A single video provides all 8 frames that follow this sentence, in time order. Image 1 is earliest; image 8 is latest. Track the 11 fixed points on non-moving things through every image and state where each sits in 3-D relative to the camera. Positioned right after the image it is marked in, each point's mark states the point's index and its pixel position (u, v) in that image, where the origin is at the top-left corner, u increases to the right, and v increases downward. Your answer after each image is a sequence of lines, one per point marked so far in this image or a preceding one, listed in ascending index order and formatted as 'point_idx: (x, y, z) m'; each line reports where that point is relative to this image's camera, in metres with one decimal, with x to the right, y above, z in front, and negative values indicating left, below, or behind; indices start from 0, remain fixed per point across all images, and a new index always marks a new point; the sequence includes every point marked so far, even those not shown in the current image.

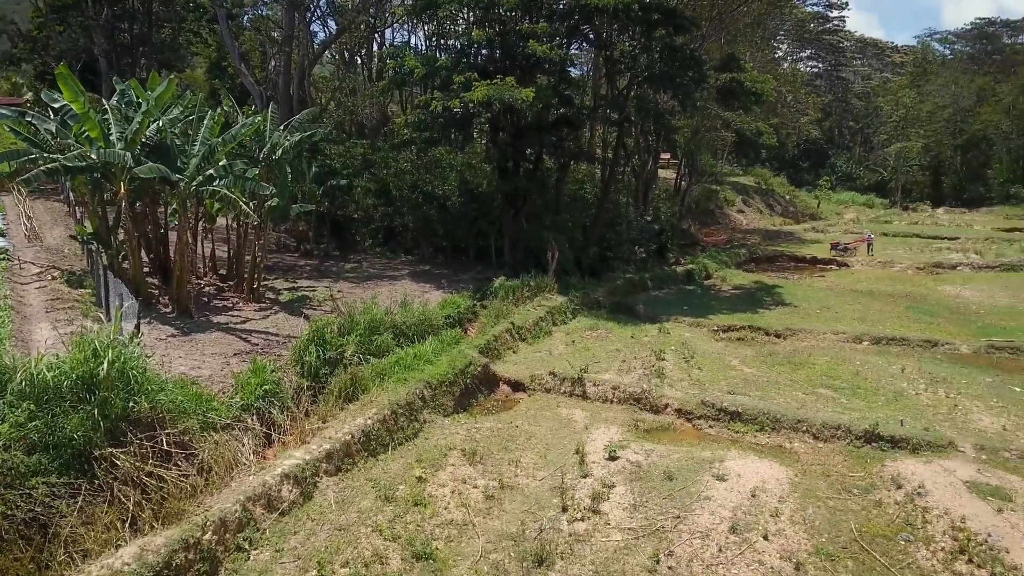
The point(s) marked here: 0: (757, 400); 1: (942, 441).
0: (+3.7, -1.7, +10.7) m
1: (+5.6, -2.0, +9.4) m
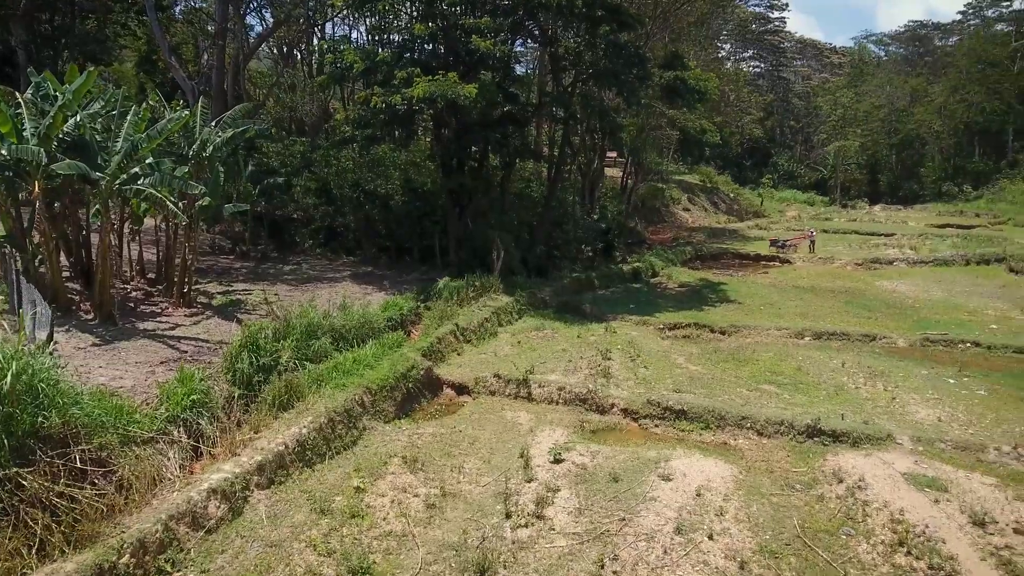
0: (+2.8, -1.6, +10.7) m
1: (+4.9, -1.9, +9.5) m
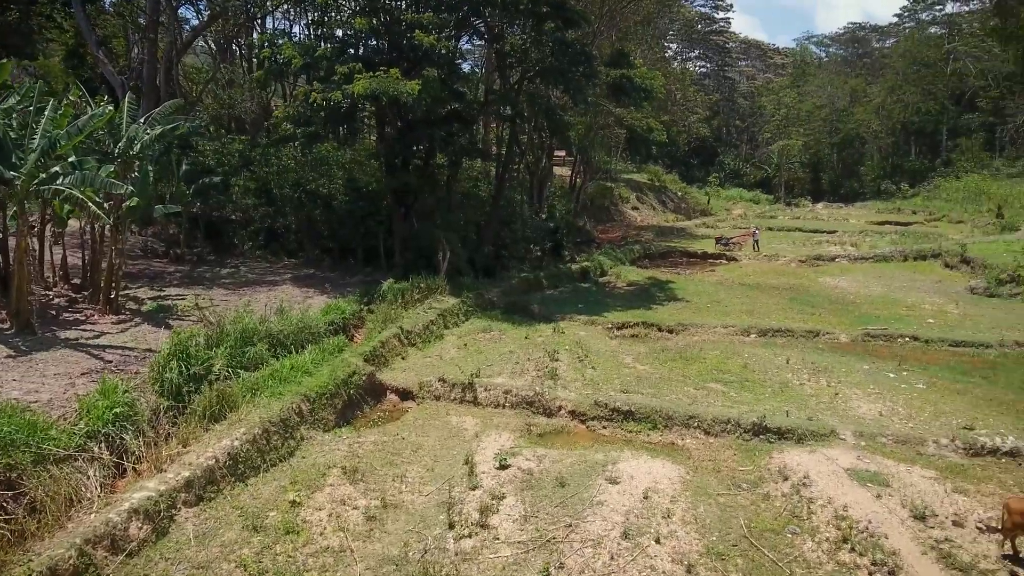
0: (+2.0, -1.6, +10.6) m
1: (+4.2, -1.9, +9.6) m
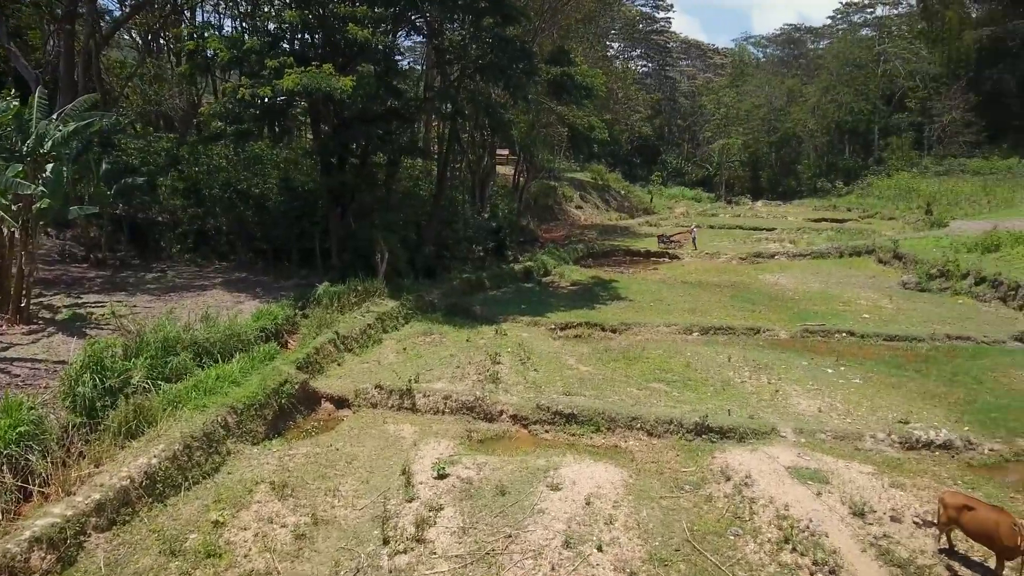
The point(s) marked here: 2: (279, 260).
0: (+1.2, -1.6, +10.4) m
1: (+3.4, -1.9, +9.5) m
2: (-5.5, +0.7, +17.0) m
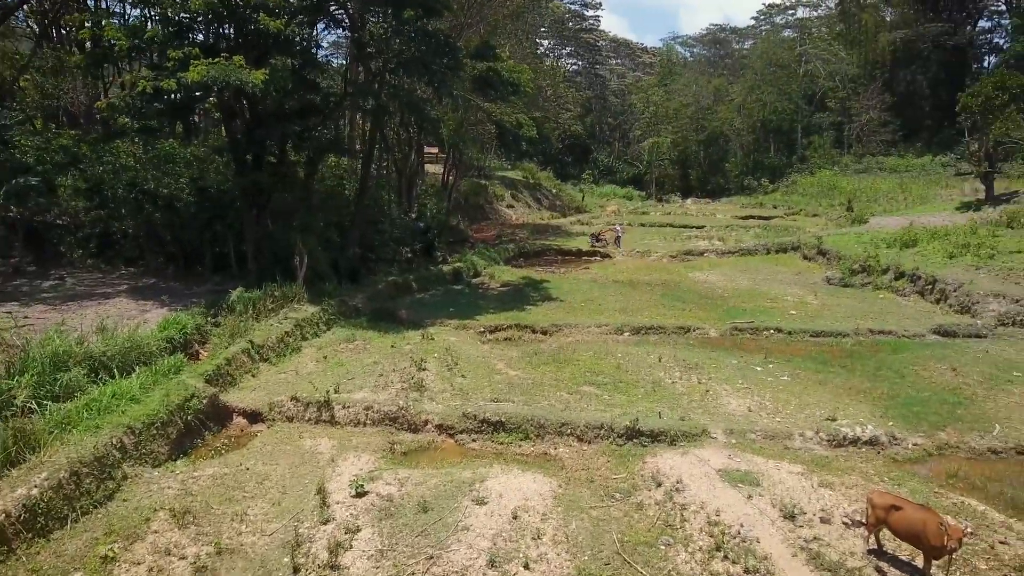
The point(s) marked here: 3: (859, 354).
0: (+0.1, -1.7, +10.1) m
1: (+2.4, -1.8, +9.4) m
2: (-7.1, +0.5, +16.0) m
3: (+6.2, -1.2, +13.0) m
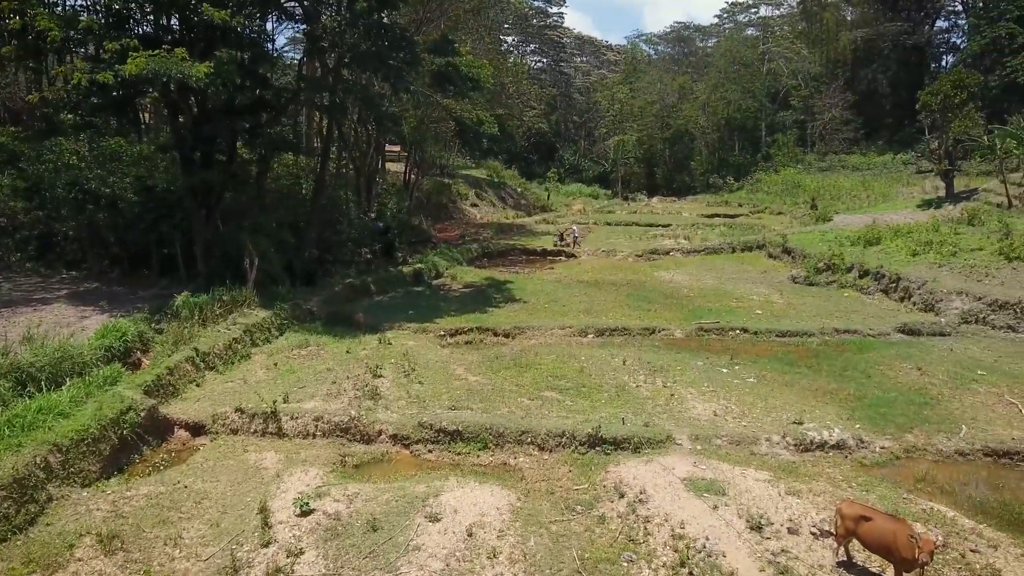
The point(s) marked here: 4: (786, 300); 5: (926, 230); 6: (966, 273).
0: (-0.4, -1.7, +9.7) m
1: (+1.9, -1.9, +9.0) m
2: (-7.9, +0.4, +15.3) m
3: (+5.5, -1.2, +12.8) m
4: (+6.3, -0.3, +16.5) m
5: (+10.9, +1.5, +18.9) m
6: (+9.8, +0.3, +15.5) m
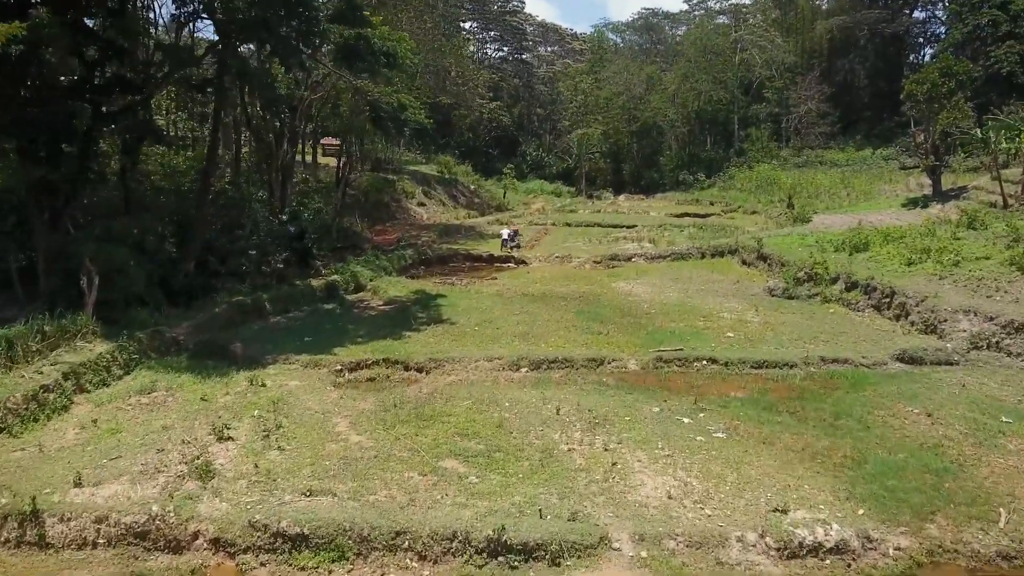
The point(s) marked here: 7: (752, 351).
0: (-1.6, -2.1, +7.0) m
1: (+0.7, -2.2, +6.4) m
2: (-9.3, 0.0, +12.3) m
3: (+4.3, -1.5, +10.3) m
4: (+4.9, -0.6, +14.0) m
5: (+9.4, +1.2, +16.6) m
6: (+8.4, 0.0, +13.1) m
7: (+3.9, -1.0, +11.9) m
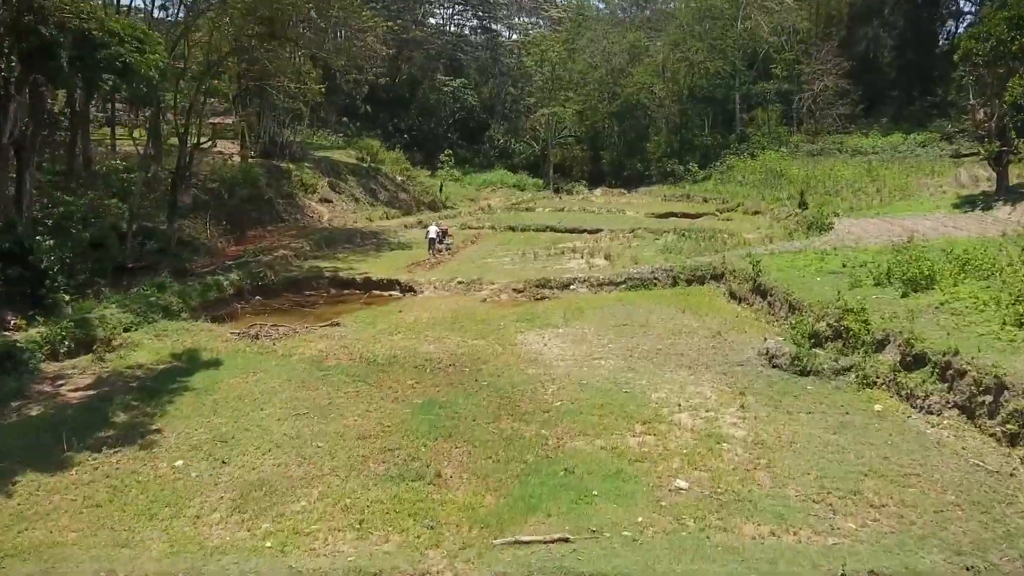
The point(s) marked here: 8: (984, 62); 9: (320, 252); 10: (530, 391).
0: (-4.1, -3.0, +0.5) m
1: (-1.8, -3.2, -0.1) m
2: (-11.7, -0.8, +5.9) m
3: (+1.8, -2.4, +3.7) m
4: (+2.4, -1.5, +7.4) m
5: (+7.0, +0.3, +9.9) m
6: (+6.0, -0.9, +6.5) m
7: (+1.5, -1.9, +5.3) m
8: (+12.1, +5.8, +18.4) m
9: (-4.4, +0.8, +16.6) m
10: (+0.2, -1.2, +8.5) m
